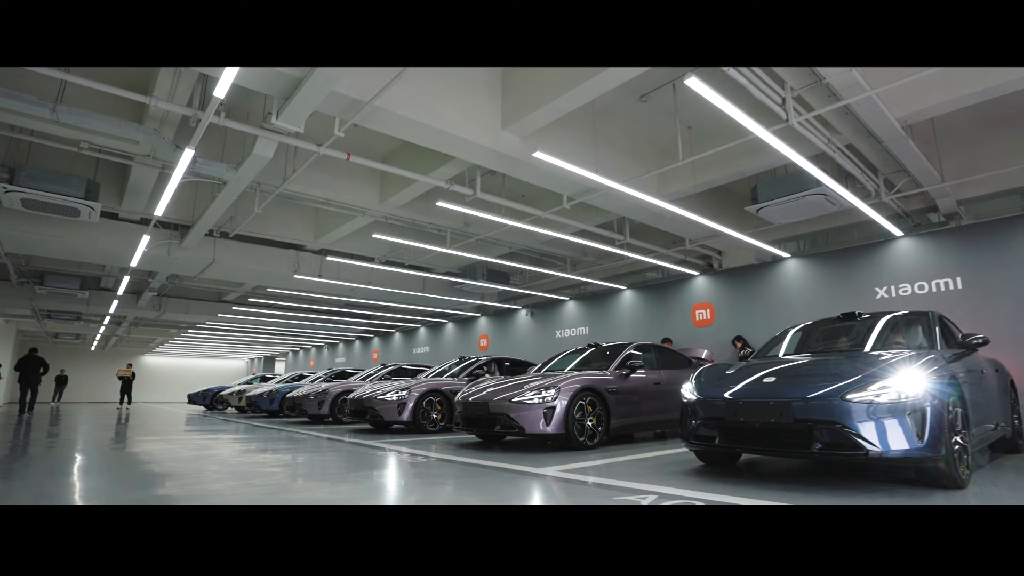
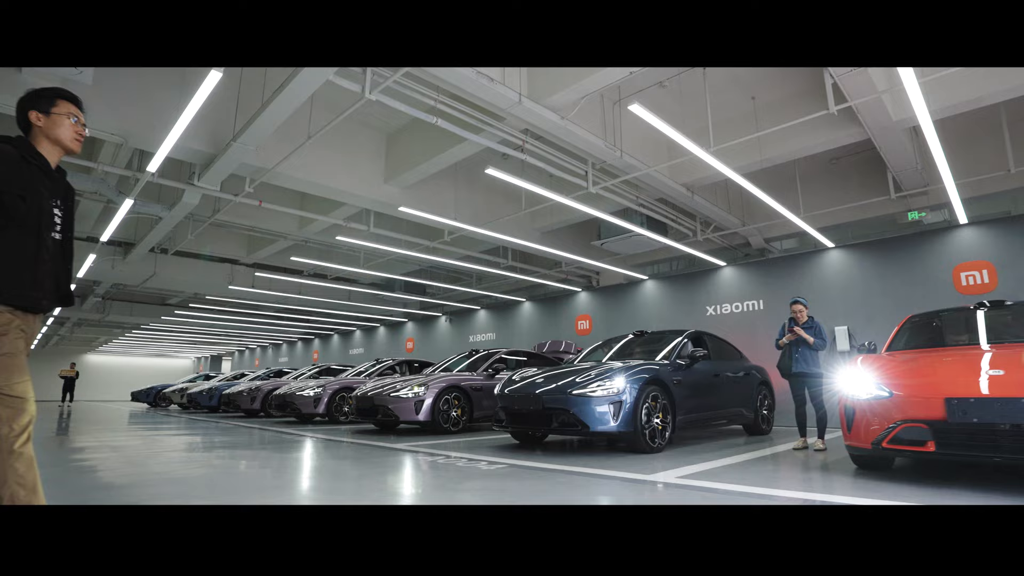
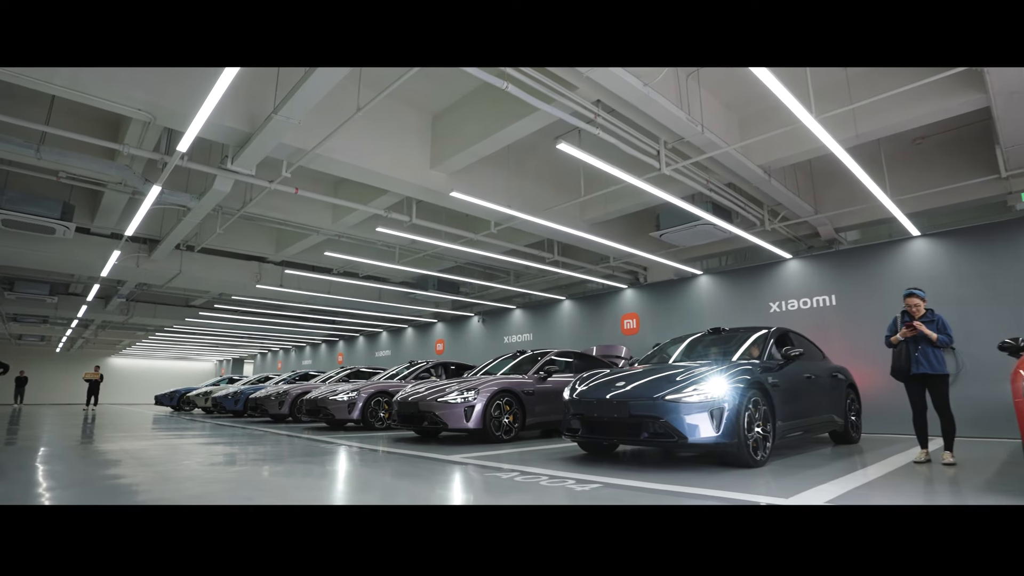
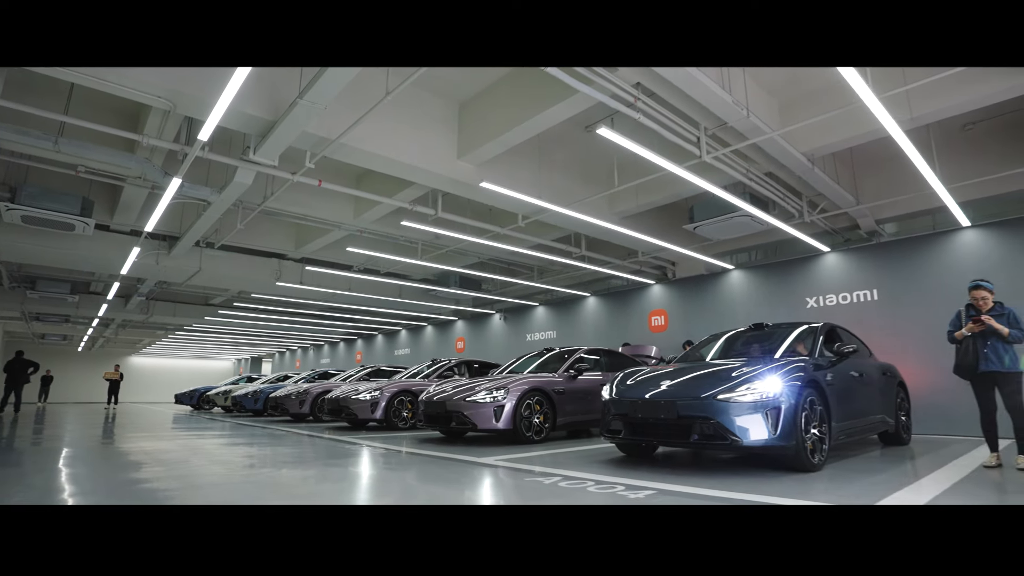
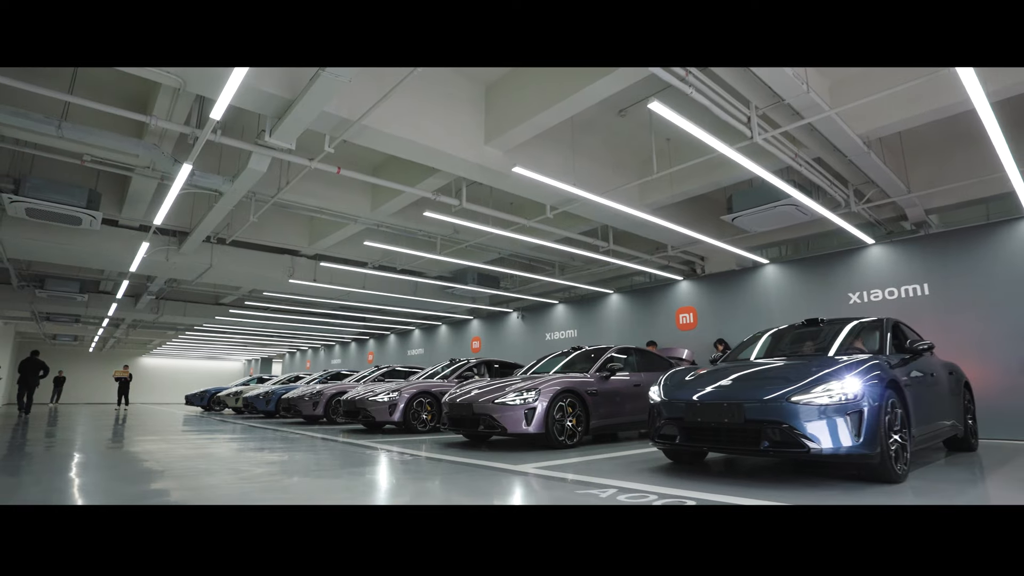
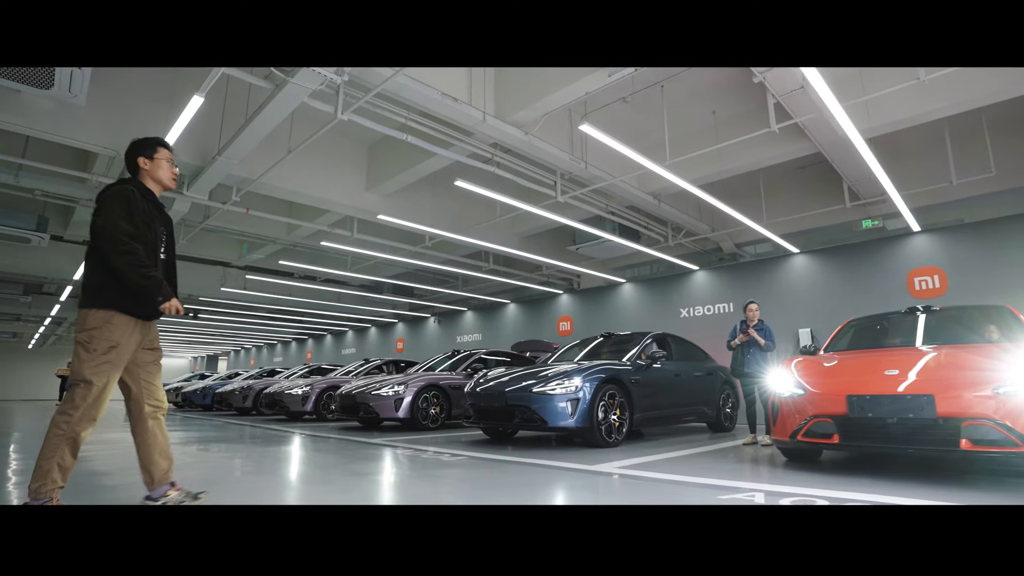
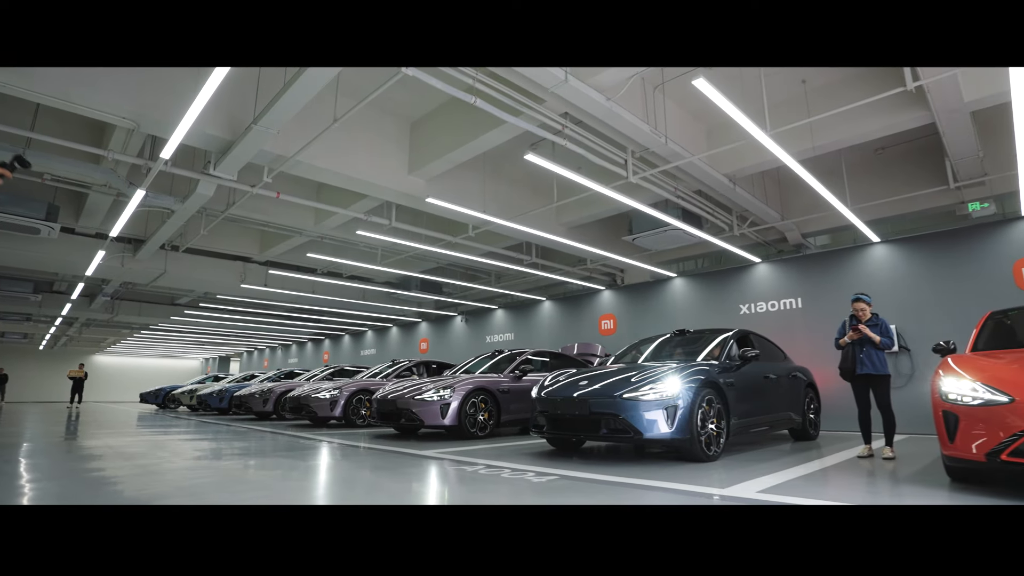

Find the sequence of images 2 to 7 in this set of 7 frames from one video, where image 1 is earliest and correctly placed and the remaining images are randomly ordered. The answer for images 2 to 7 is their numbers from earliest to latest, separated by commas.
5, 4, 3, 7, 2, 6
